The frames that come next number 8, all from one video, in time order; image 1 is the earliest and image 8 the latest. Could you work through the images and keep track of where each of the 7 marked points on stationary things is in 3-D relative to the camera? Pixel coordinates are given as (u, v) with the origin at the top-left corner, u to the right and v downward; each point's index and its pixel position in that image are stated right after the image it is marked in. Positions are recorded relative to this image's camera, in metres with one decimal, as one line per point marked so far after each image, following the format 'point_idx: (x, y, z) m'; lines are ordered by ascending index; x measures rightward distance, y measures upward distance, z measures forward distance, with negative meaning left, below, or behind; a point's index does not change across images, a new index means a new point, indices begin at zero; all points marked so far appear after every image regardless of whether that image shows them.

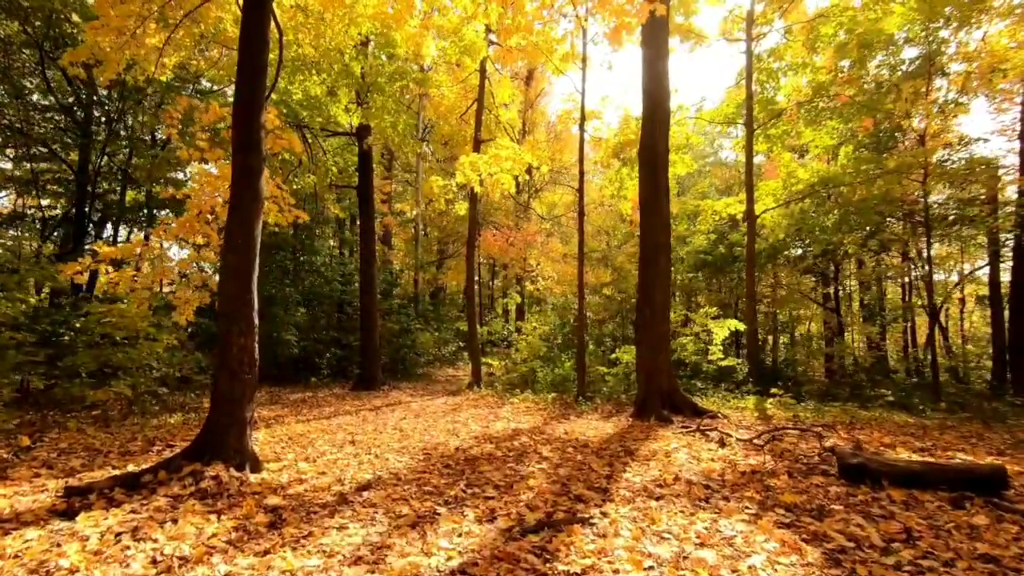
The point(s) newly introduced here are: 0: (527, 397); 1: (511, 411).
0: (+0.3, -2.3, +10.4) m
1: (0.0, -2.2, +9.1) m
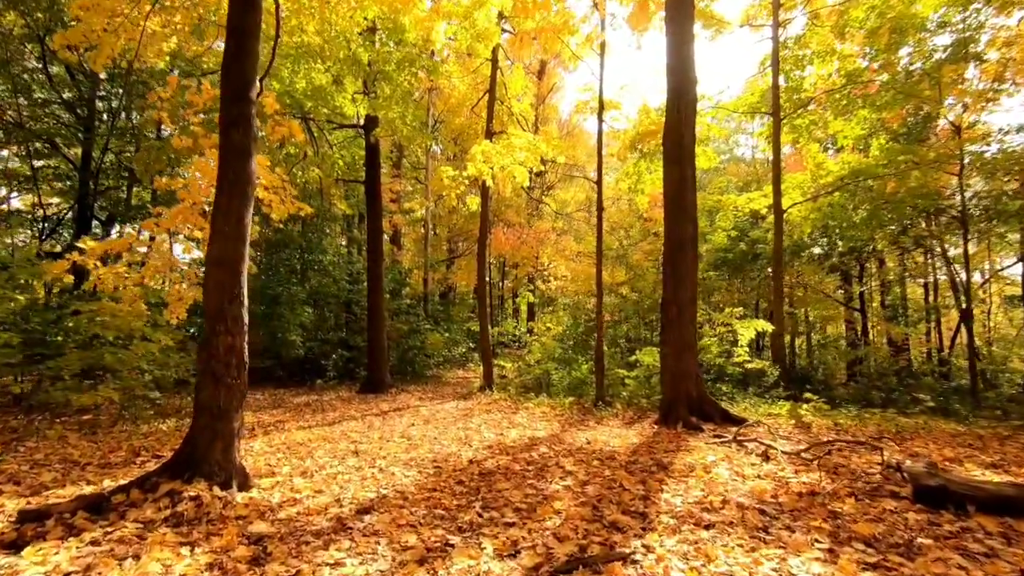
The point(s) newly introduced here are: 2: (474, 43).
0: (+0.6, -2.2, +9.8) m
1: (+0.3, -2.2, +8.5) m
2: (-0.8, +5.0, +10.2) m
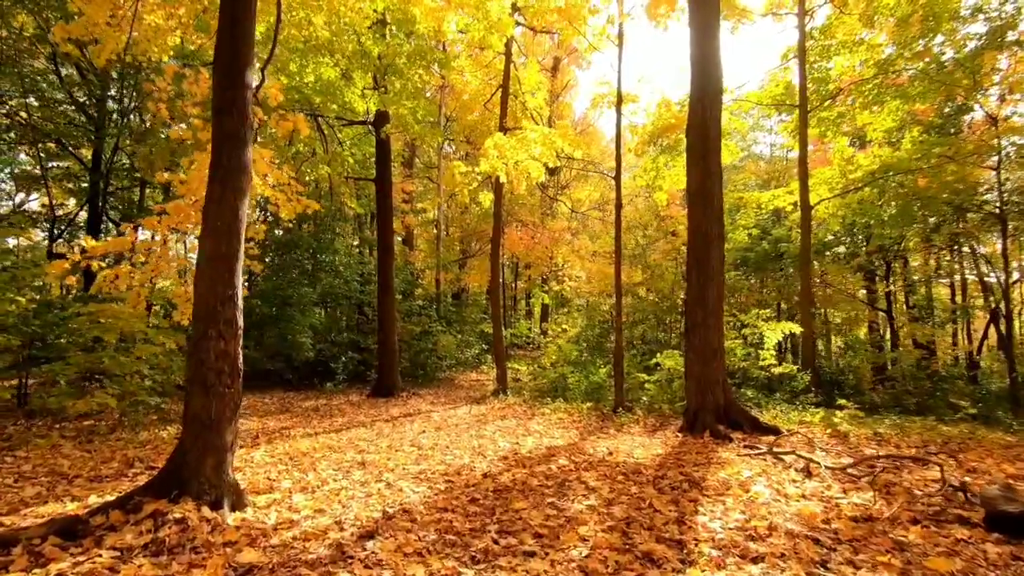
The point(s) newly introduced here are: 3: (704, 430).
0: (+0.9, -2.2, +9.4) m
1: (+0.5, -2.2, +8.1) m
2: (-0.5, +5.0, +9.8) m
3: (+2.8, -2.0, +7.2) m
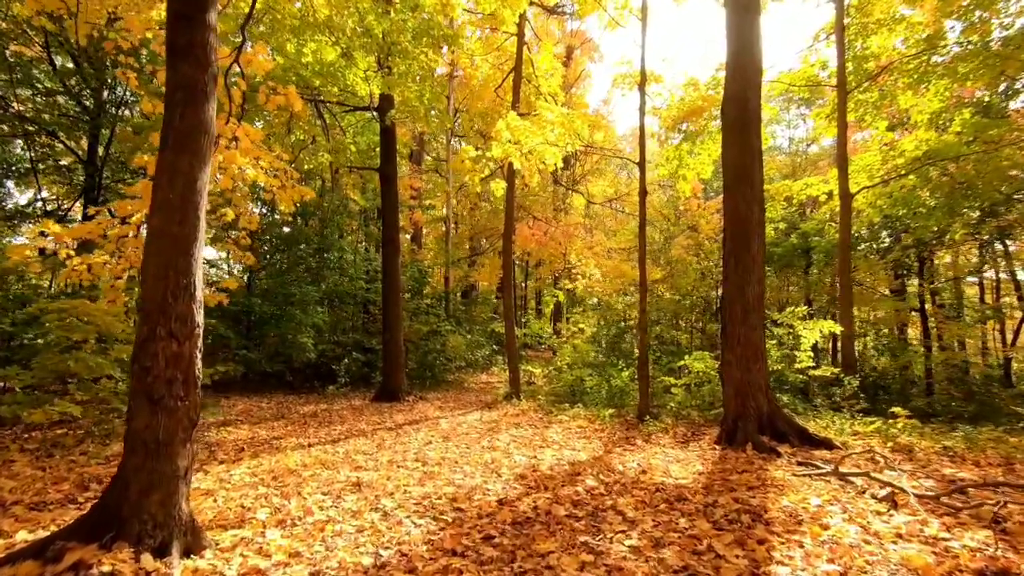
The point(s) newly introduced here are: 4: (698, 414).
0: (+1.1, -2.2, +8.6) m
1: (+0.7, -2.1, +7.3) m
2: (-0.3, +5.1, +9.1) m
3: (+3.0, -1.9, +6.3) m
4: (+3.1, -2.1, +8.3) m
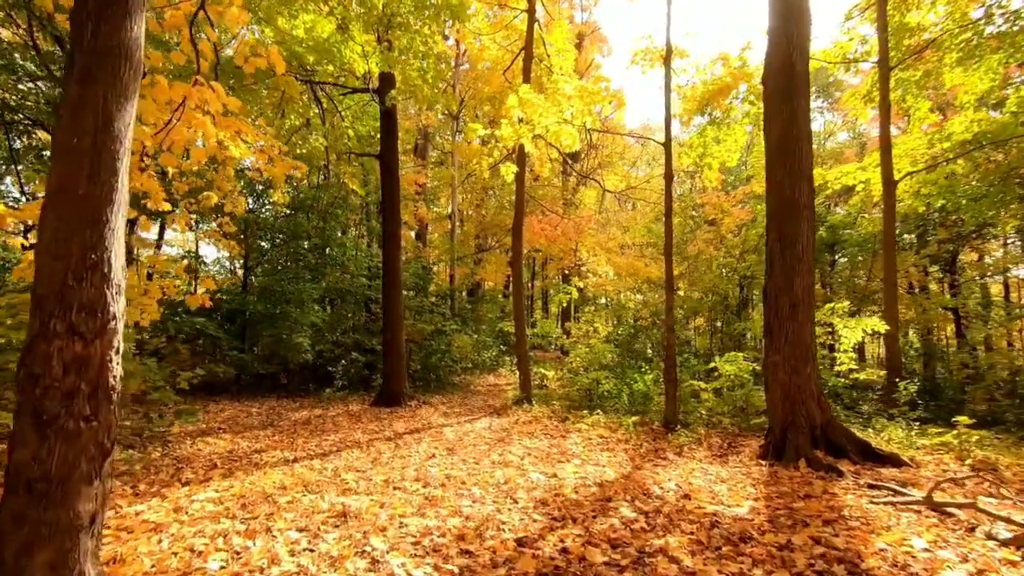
0: (+1.3, -2.1, +7.8) m
1: (+0.9, -2.0, +6.5) m
2: (-0.1, +5.1, +8.3) m
3: (+3.1, -1.9, +5.5) m
4: (+3.3, -2.0, +7.4) m
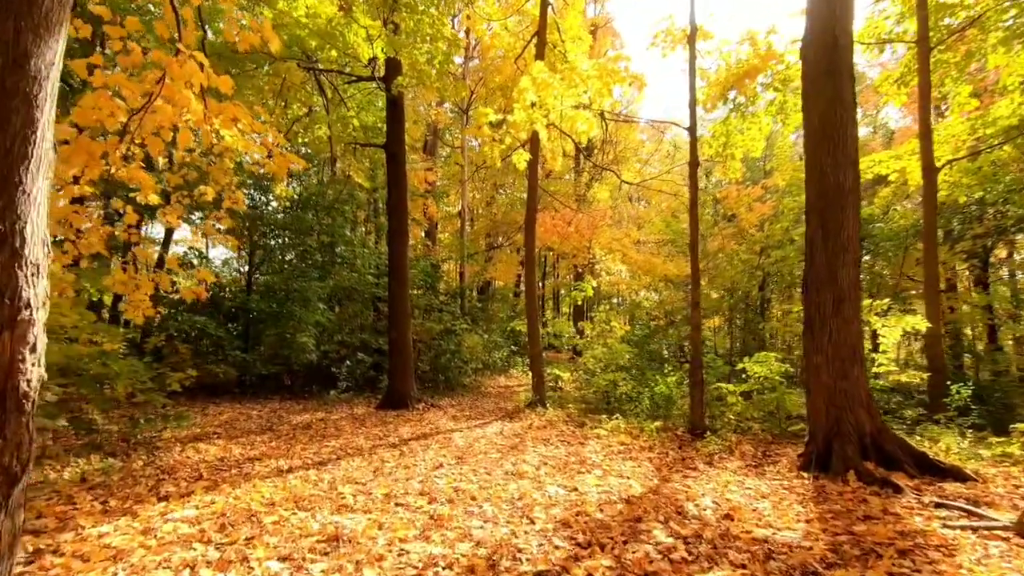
0: (+1.5, -2.0, +7.3) m
1: (+1.1, -2.0, +6.0) m
2: (+0.1, +5.2, +7.8) m
3: (+3.3, -1.8, +4.9) m
4: (+3.5, -1.9, +6.9) m
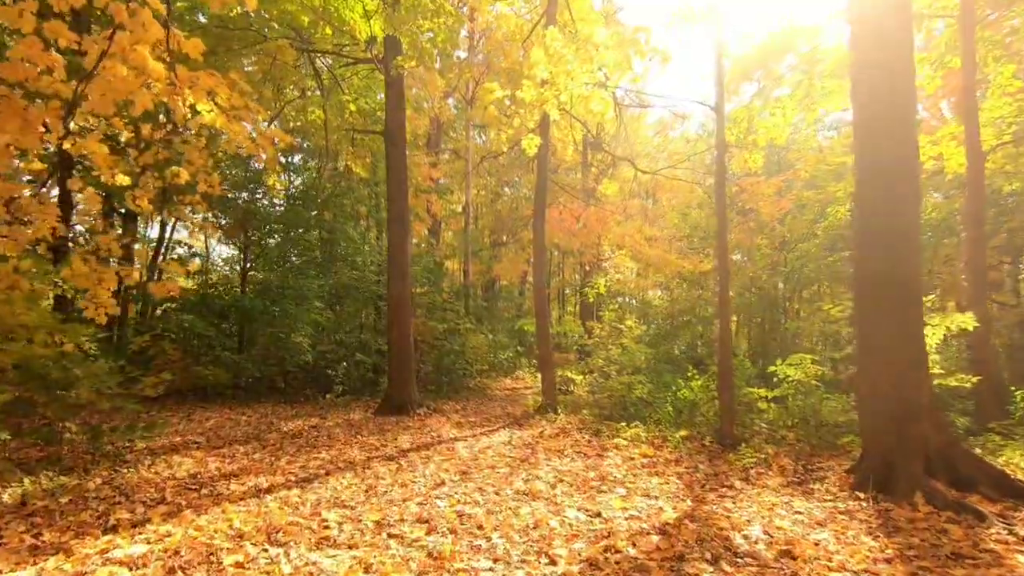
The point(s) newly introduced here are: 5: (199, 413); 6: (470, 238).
0: (+1.7, -1.9, +6.6) m
1: (+1.2, -1.9, +5.3) m
2: (+0.3, +5.3, +7.1) m
3: (+3.4, -1.7, +4.3) m
4: (+3.6, -1.9, +6.2) m
5: (-5.0, -2.0, +7.9) m
6: (-1.3, +1.6, +15.2) m
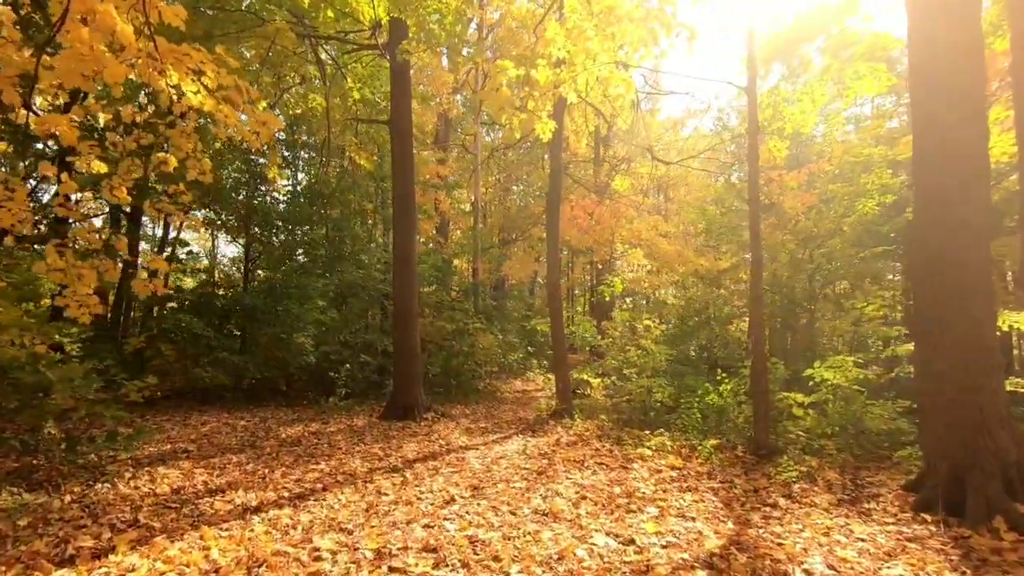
0: (+1.8, -1.9, +6.1) m
1: (+1.4, -1.9, +4.8) m
2: (+0.4, +5.3, +6.6) m
3: (+3.5, -1.7, +3.7) m
4: (+3.8, -1.8, +5.6) m
5: (-4.8, -1.9, +7.5) m
6: (-1.0, +1.6, +14.7) m
